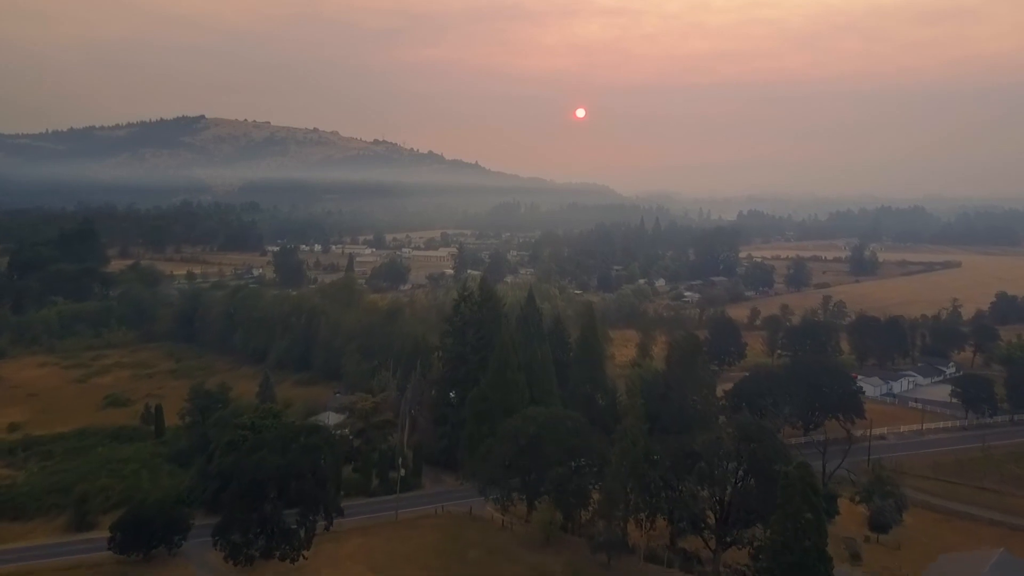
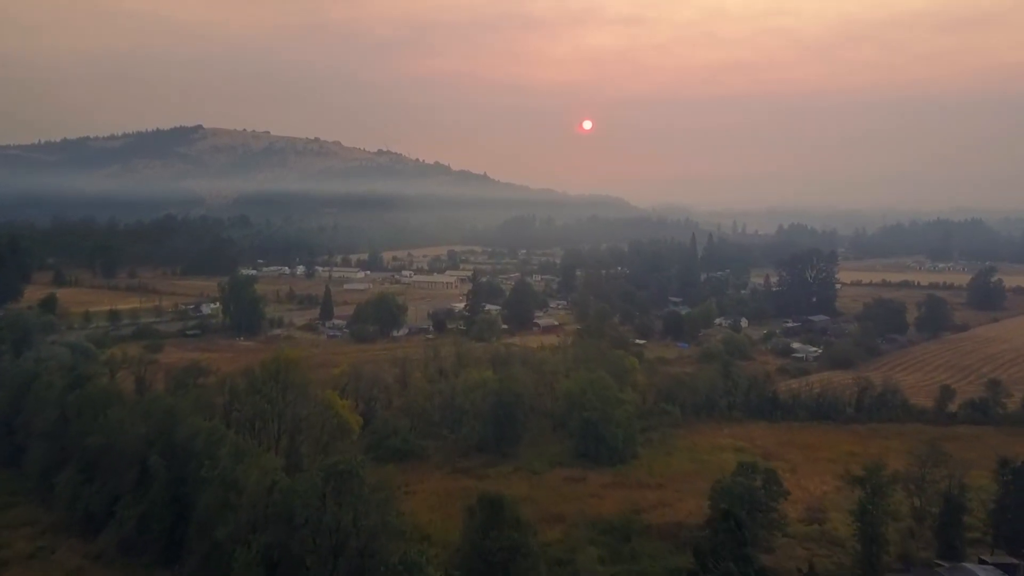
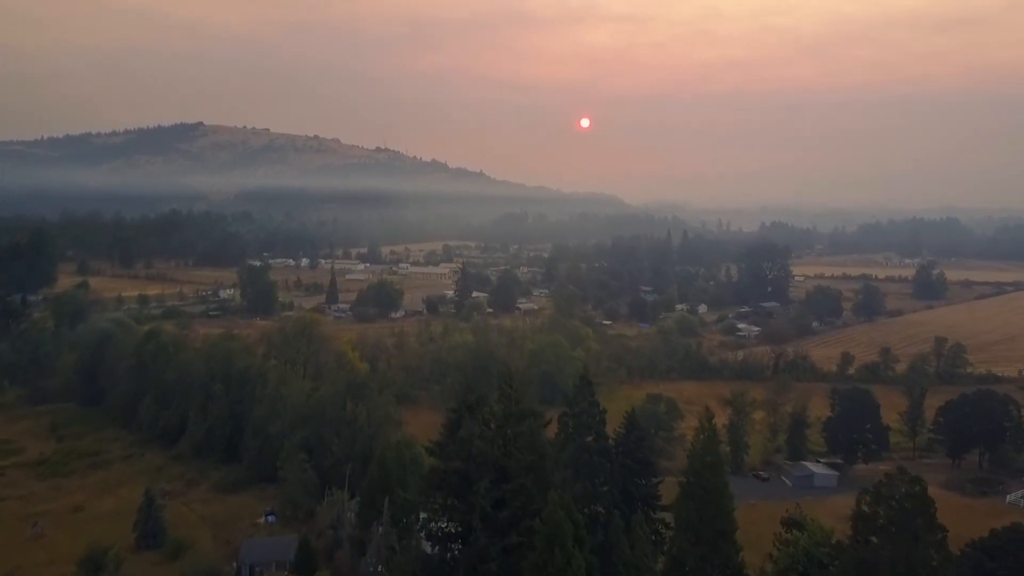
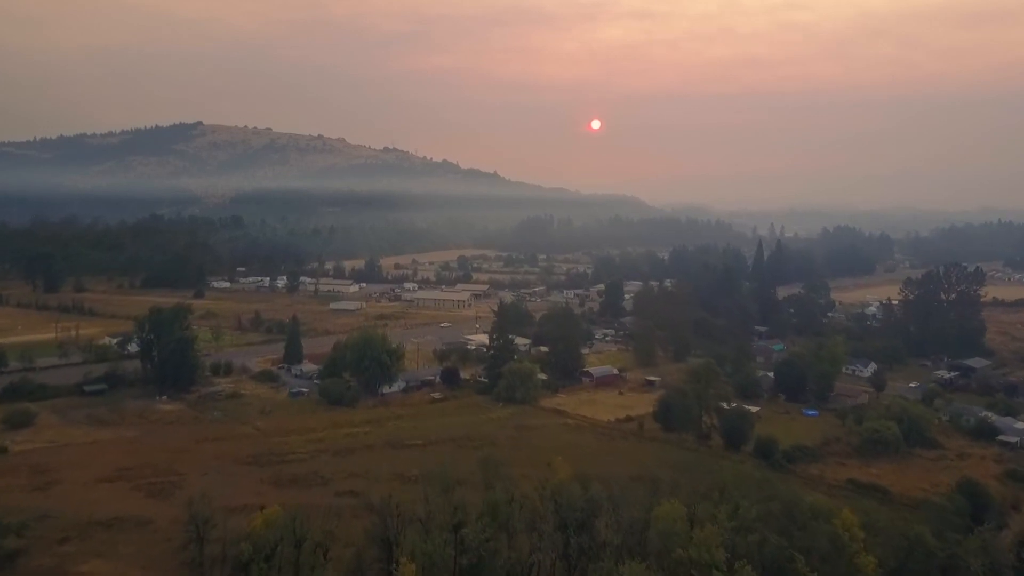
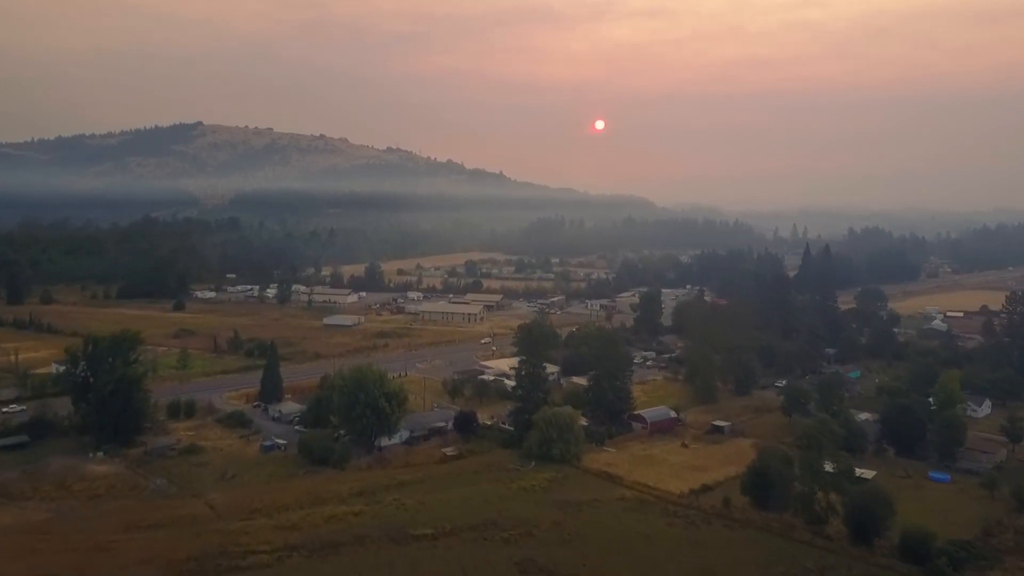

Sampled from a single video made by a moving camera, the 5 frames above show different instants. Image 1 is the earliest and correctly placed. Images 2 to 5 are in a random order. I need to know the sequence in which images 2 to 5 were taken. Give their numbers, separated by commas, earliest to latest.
3, 2, 4, 5
